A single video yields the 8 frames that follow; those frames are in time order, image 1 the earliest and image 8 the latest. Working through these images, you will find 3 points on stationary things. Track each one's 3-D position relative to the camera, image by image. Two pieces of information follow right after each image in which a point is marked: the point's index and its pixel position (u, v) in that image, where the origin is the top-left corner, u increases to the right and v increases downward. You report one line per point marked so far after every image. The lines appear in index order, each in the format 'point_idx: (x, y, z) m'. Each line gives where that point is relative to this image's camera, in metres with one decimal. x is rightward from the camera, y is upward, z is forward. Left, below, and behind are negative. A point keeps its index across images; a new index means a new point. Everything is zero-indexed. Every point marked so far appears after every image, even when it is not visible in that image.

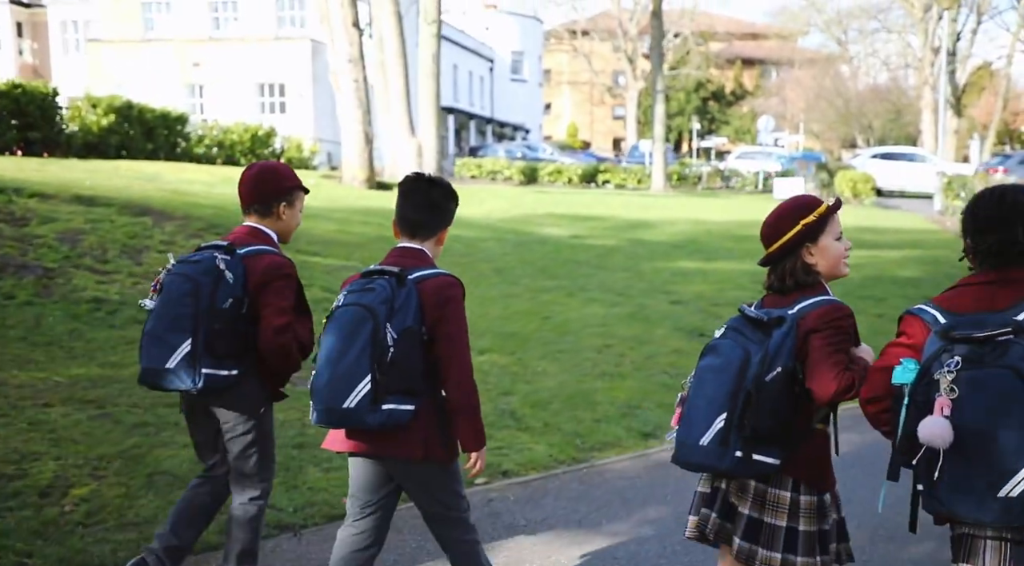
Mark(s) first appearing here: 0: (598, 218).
0: (+1.4, +1.1, +19.6) m
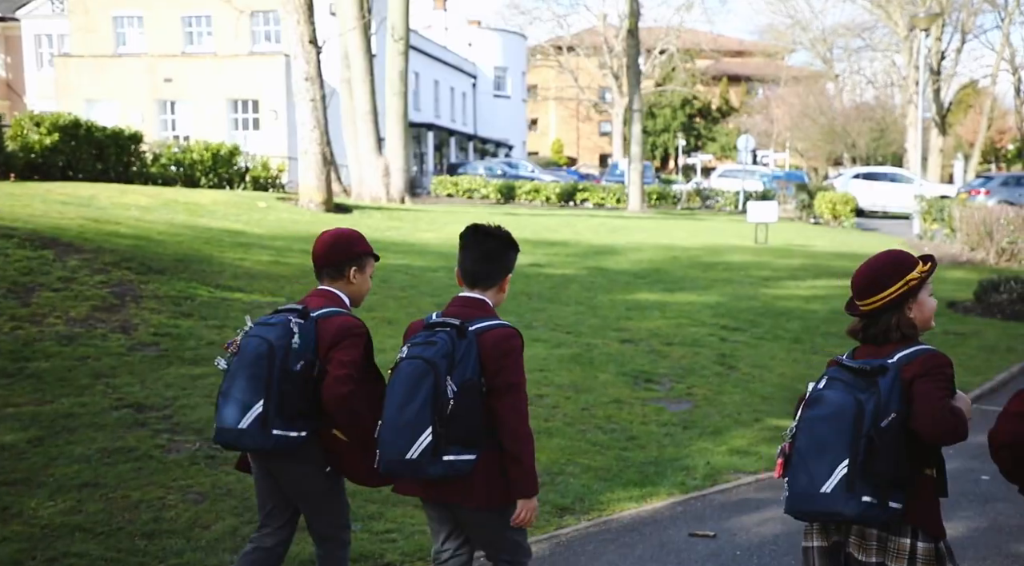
0: (+0.8, +0.6, +18.9) m
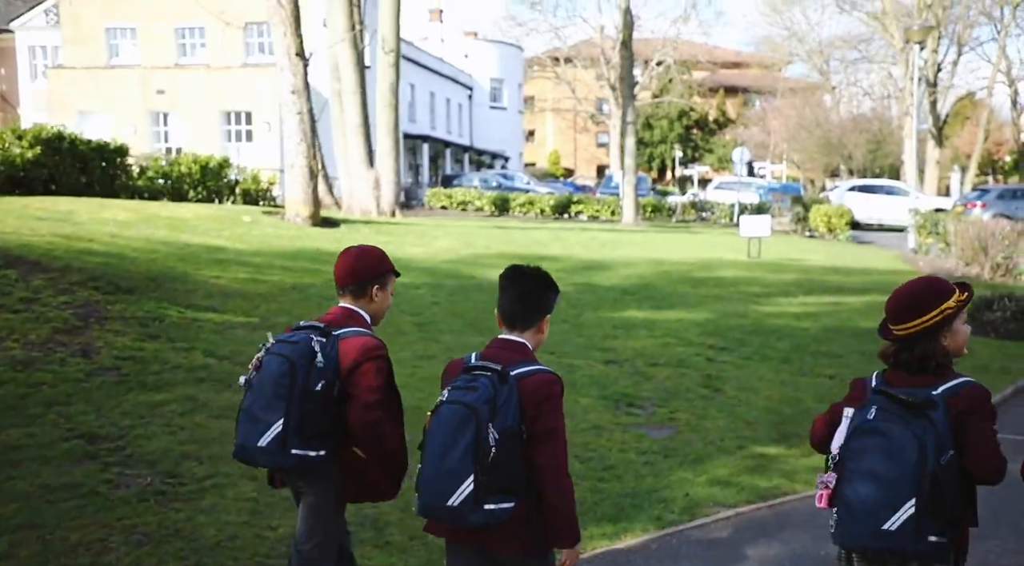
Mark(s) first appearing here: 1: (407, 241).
0: (+0.6, +0.4, +18.6) m
1: (-1.6, +0.7, +18.8) m
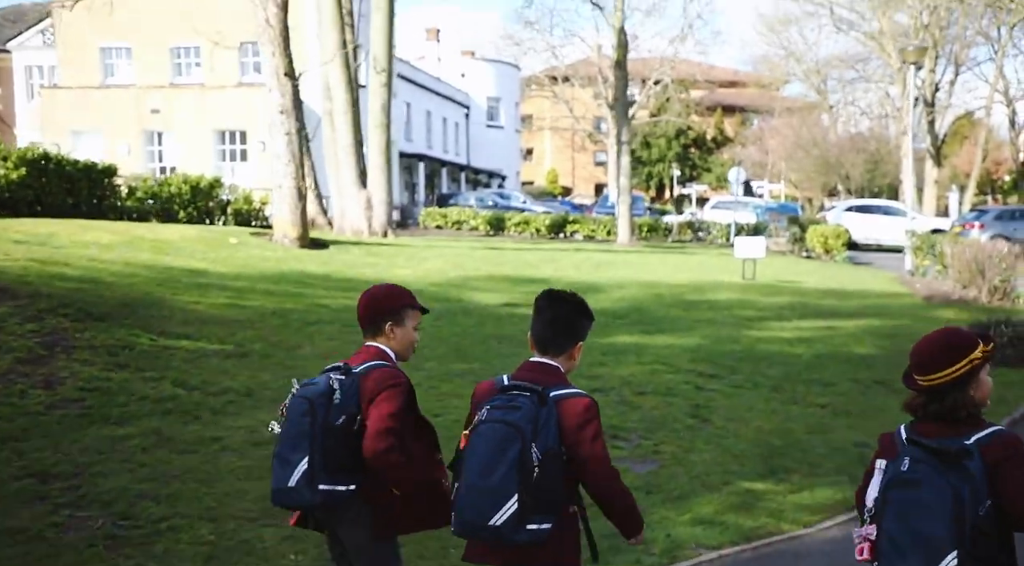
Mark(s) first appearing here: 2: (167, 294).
0: (+0.4, +0.1, +18.3) m
1: (-1.7, +0.3, +18.5) m
2: (-3.2, -0.1, +11.5) m
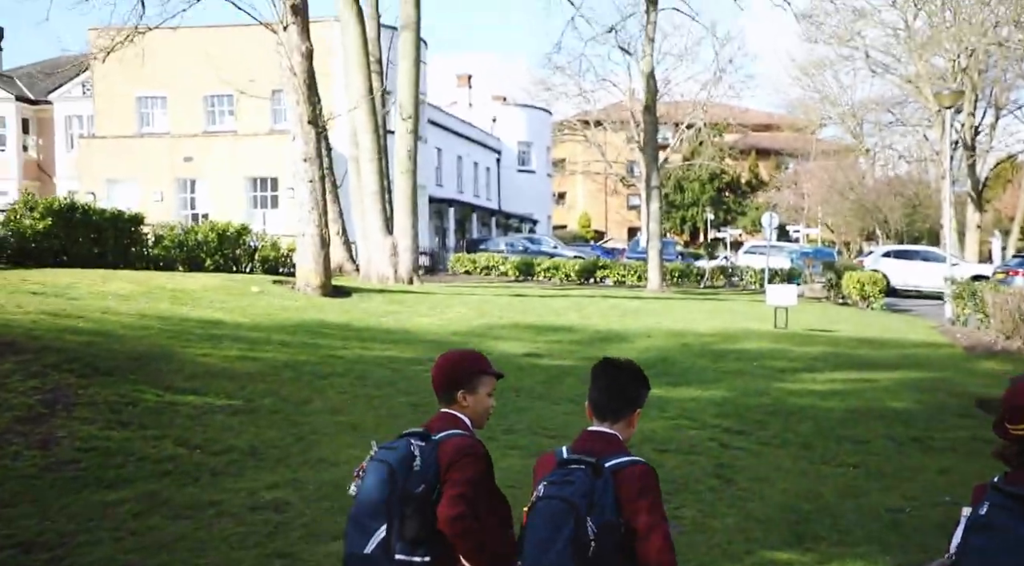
0: (+0.8, -0.7, +18.0) m
1: (-1.4, -0.4, +18.2) m
2: (-3.0, -0.6, +11.3) m
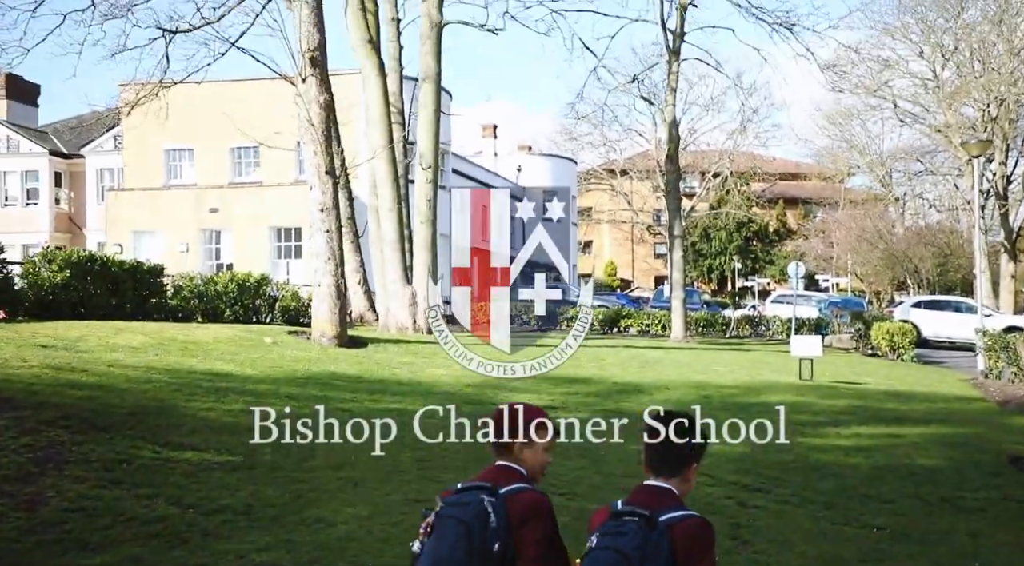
0: (+1.0, -1.4, +17.7) m
1: (-1.1, -1.1, +18.0) m
2: (-2.9, -1.1, +11.0) m
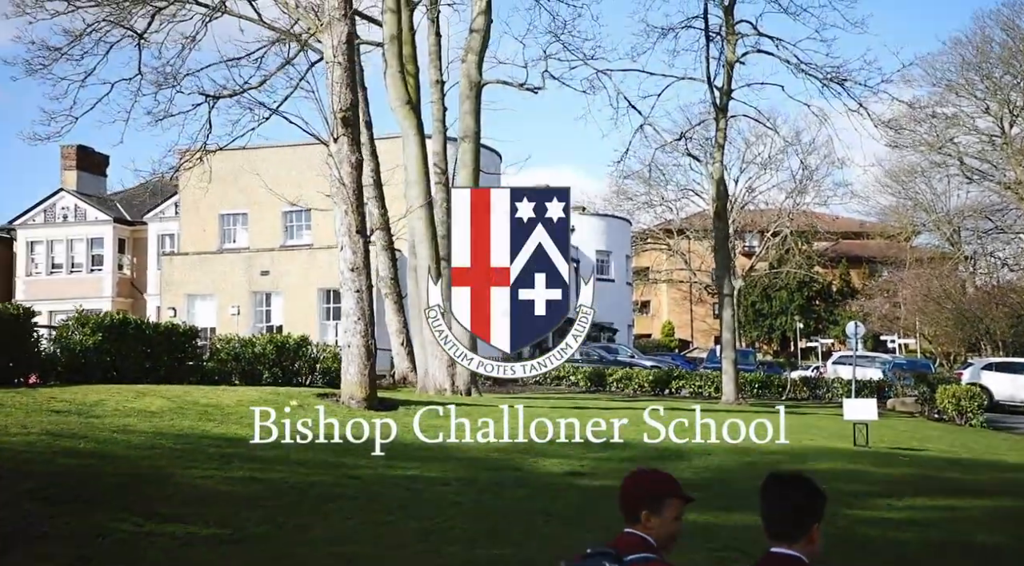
0: (+1.5, -2.3, +17.0) m
1: (-0.6, -2.0, +17.4) m
2: (-2.8, -1.6, +10.6) m
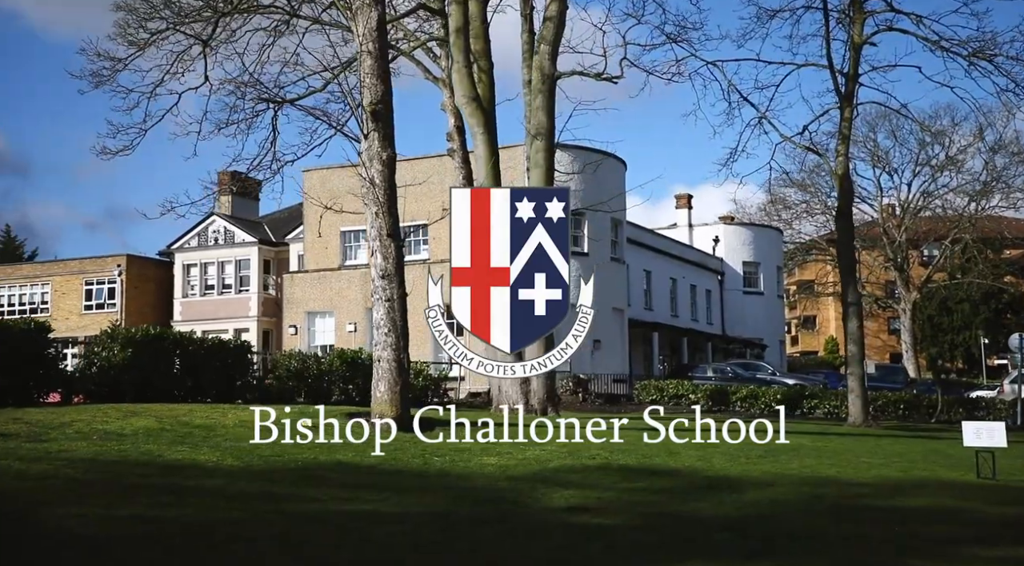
0: (+1.9, -2.3, +14.7) m
1: (-0.1, -2.1, +15.5) m
2: (-3.4, -1.6, +9.1) m
